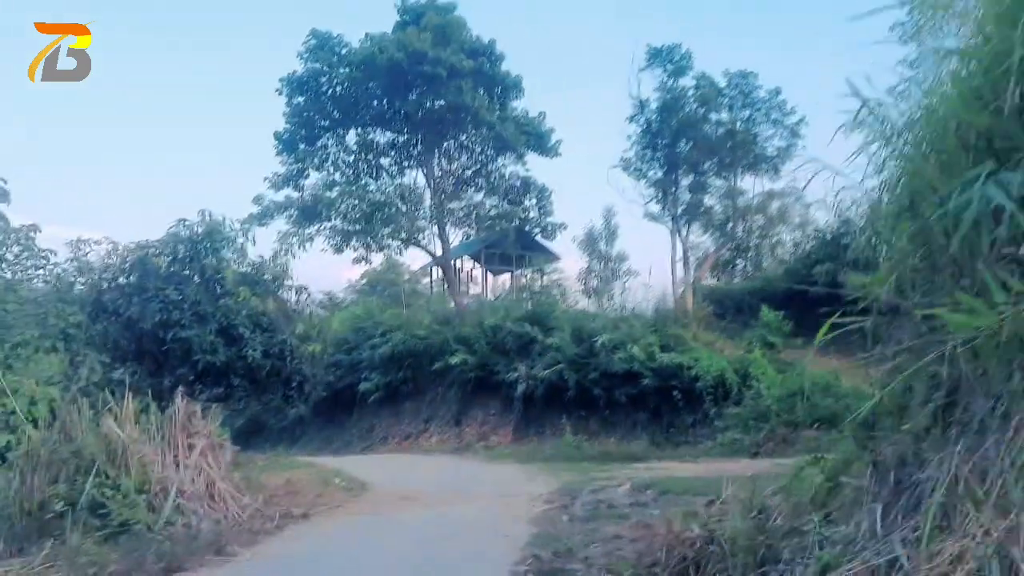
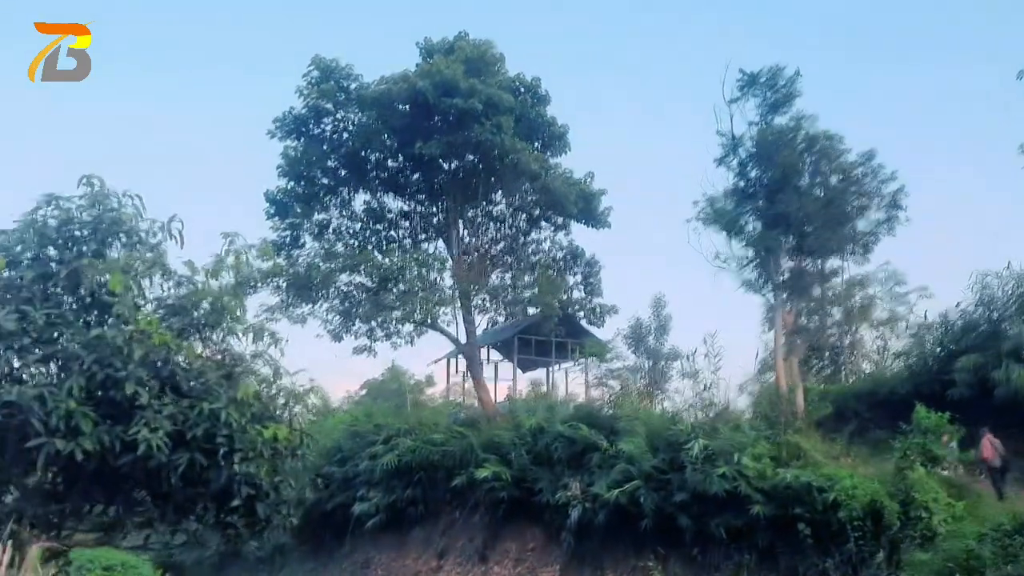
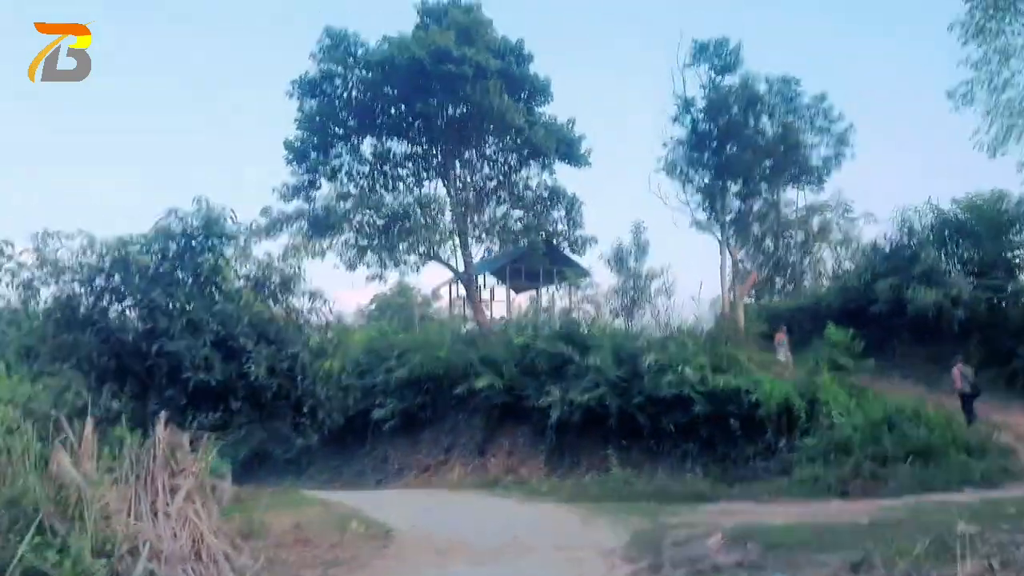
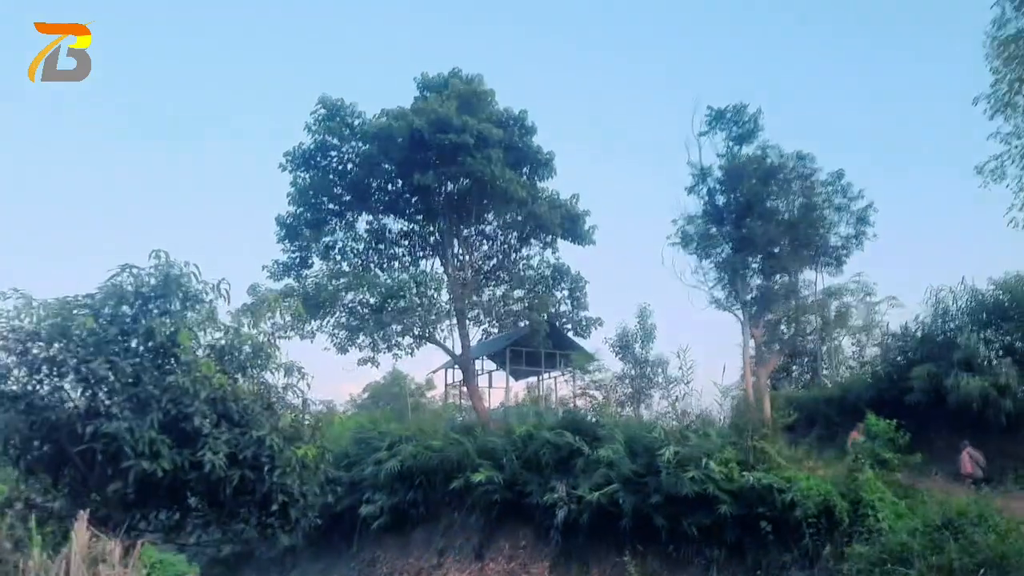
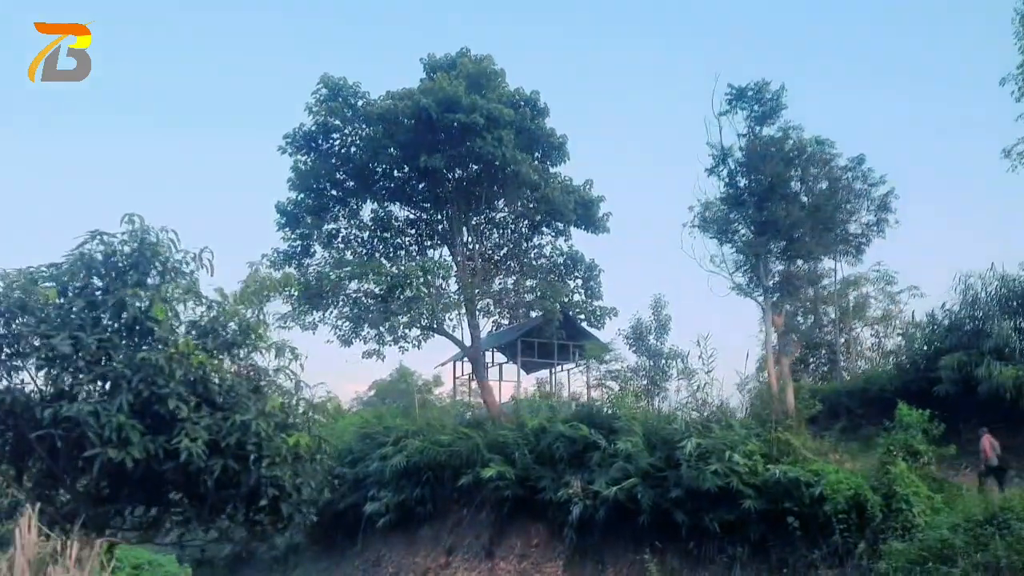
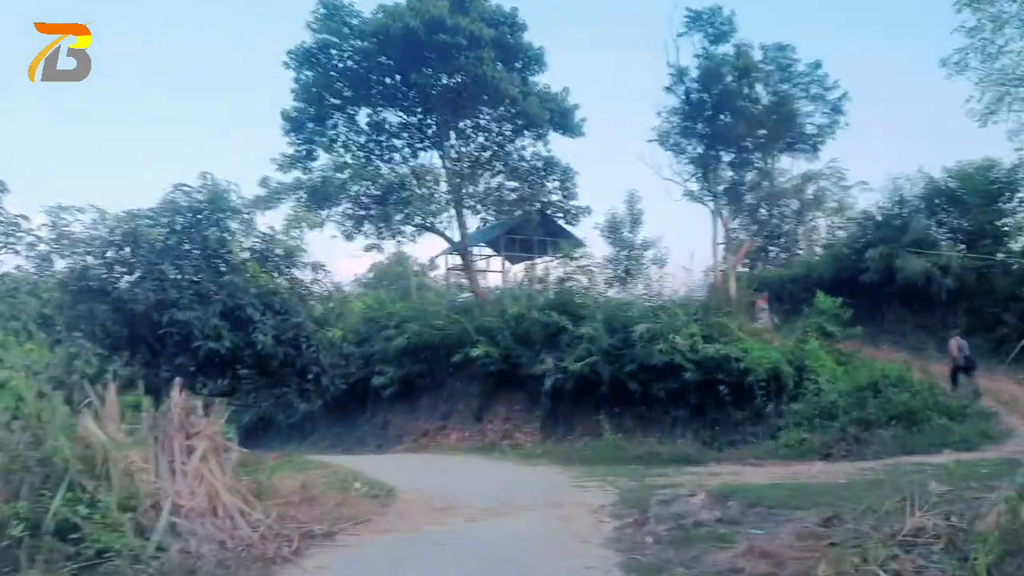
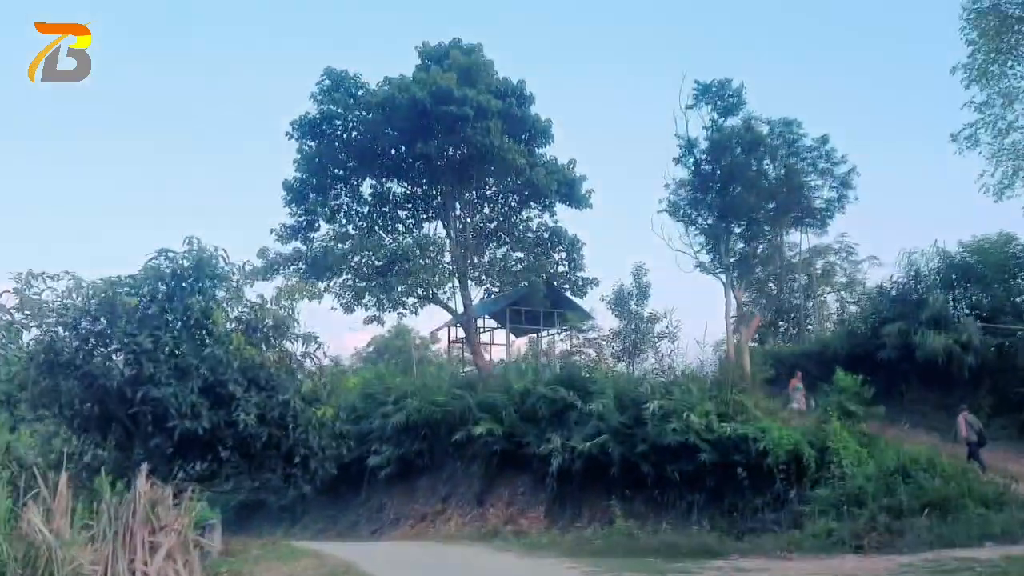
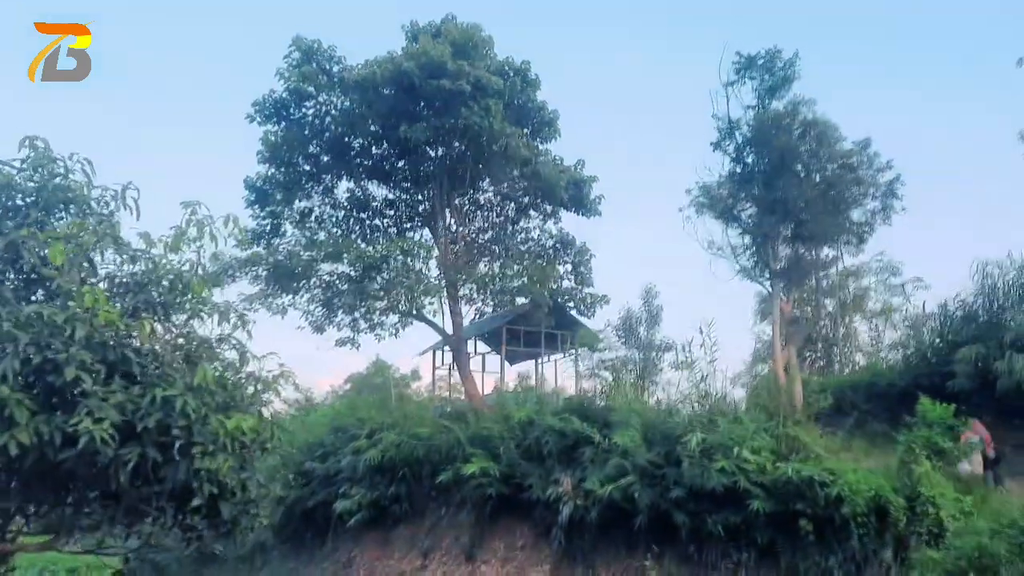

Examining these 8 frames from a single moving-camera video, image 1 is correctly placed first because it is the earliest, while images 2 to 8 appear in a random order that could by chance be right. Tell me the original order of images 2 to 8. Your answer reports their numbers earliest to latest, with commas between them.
6, 3, 7, 4, 5, 2, 8
